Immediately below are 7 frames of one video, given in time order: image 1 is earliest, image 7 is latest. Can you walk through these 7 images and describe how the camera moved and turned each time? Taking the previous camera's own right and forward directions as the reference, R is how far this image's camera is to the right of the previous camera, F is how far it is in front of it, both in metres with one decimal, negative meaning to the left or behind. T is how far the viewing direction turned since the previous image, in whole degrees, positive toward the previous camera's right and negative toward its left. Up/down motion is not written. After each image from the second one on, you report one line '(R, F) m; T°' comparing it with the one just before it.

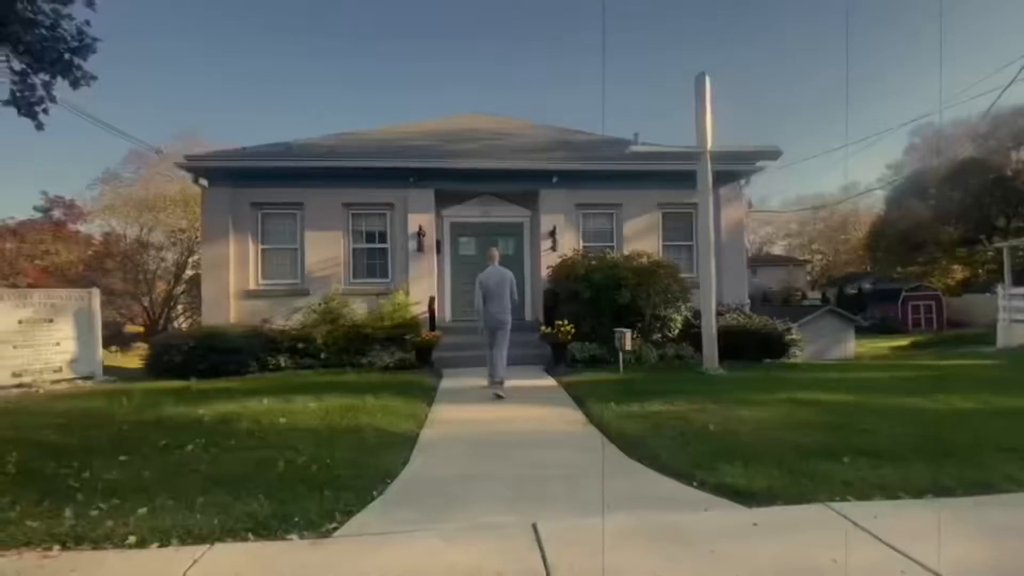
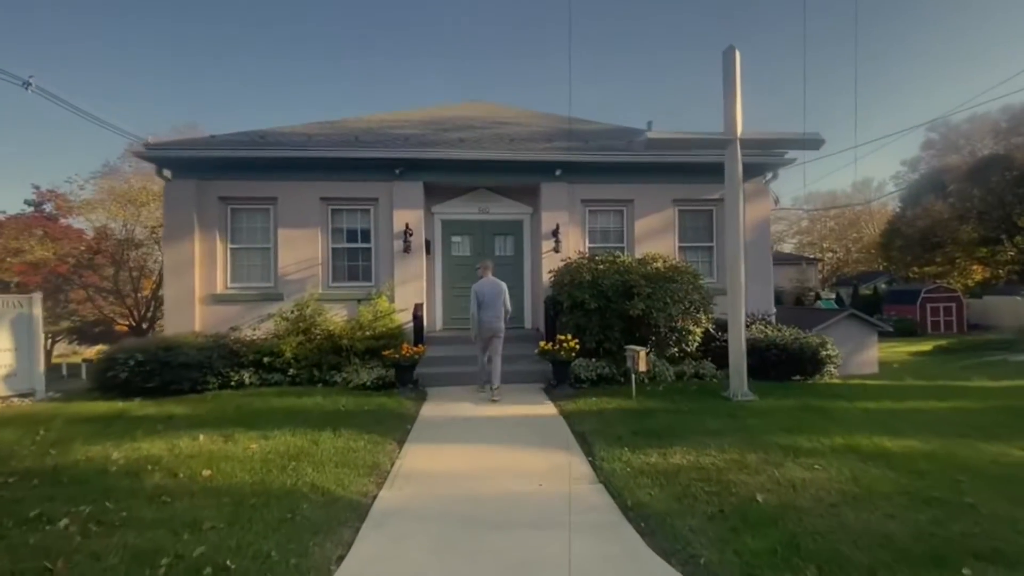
(+0.2, +1.3) m; -1°
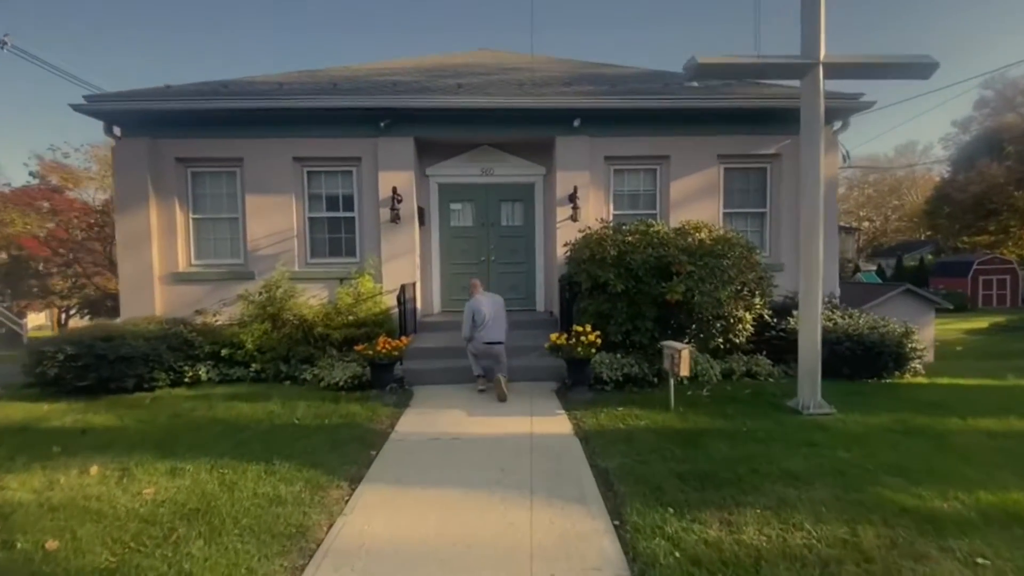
(+0.2, +1.8) m; -2°
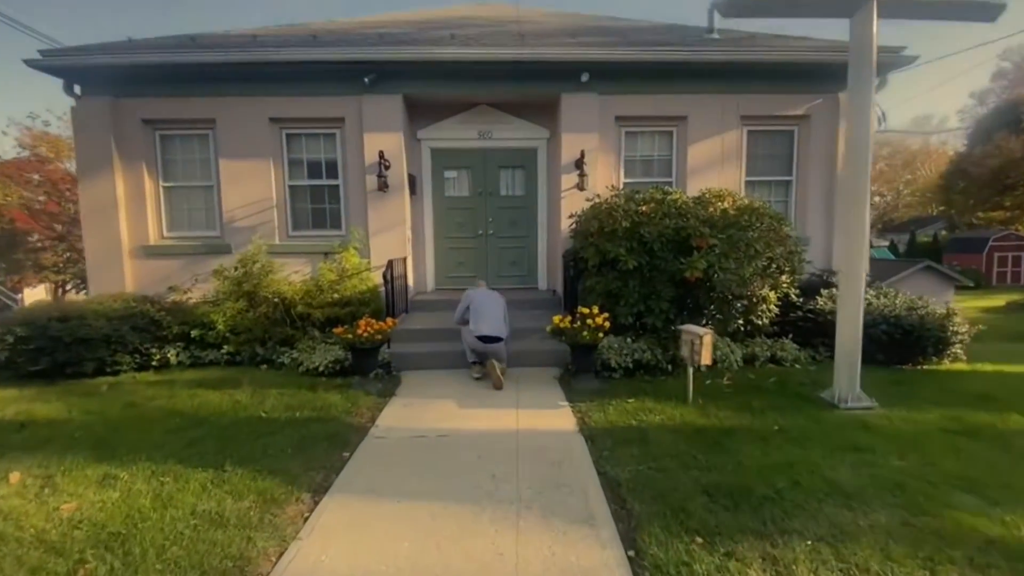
(+0.1, +0.8) m; 0°
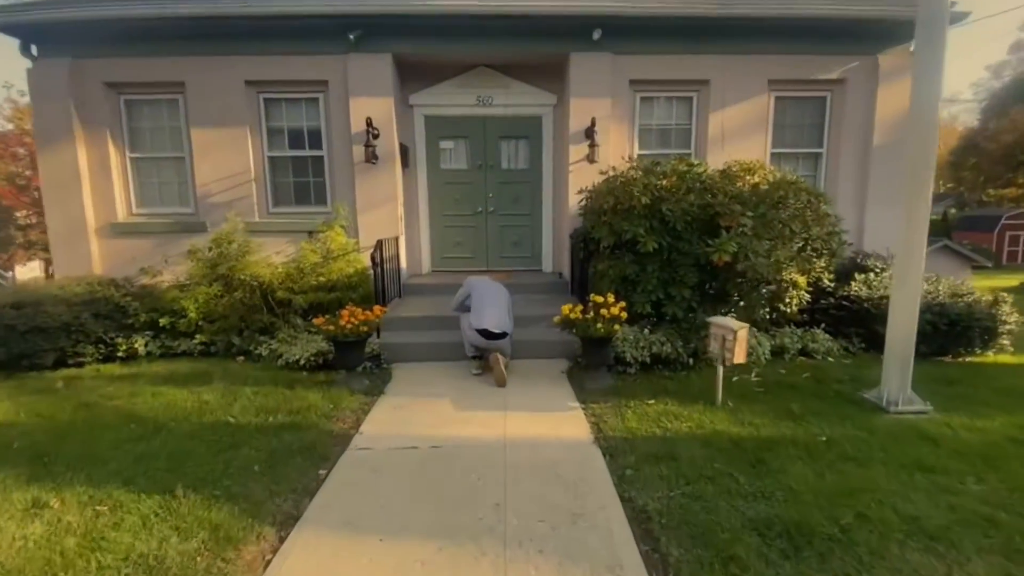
(0.0, +0.7) m; 0°
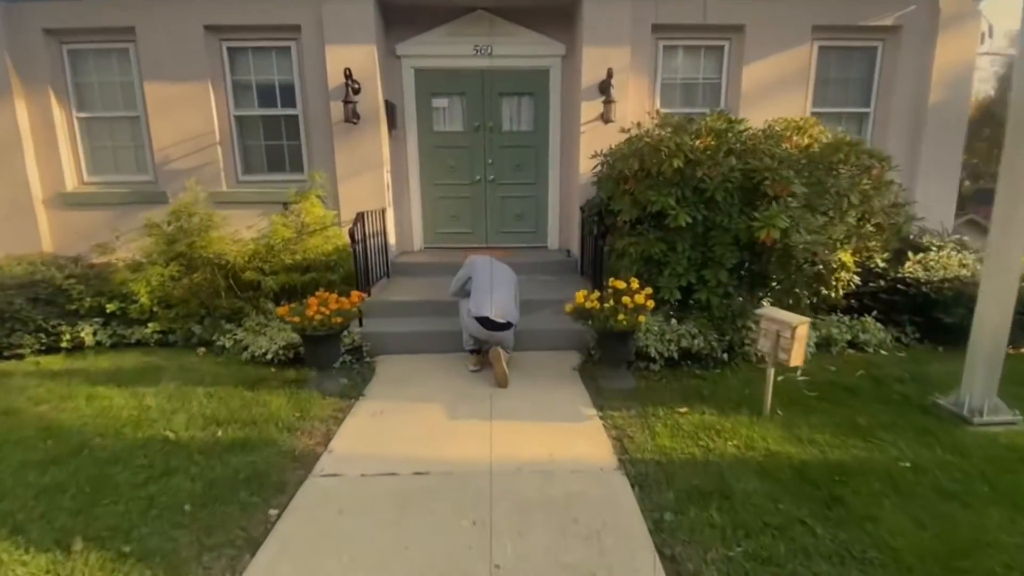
(0.0, +0.9) m; 0°
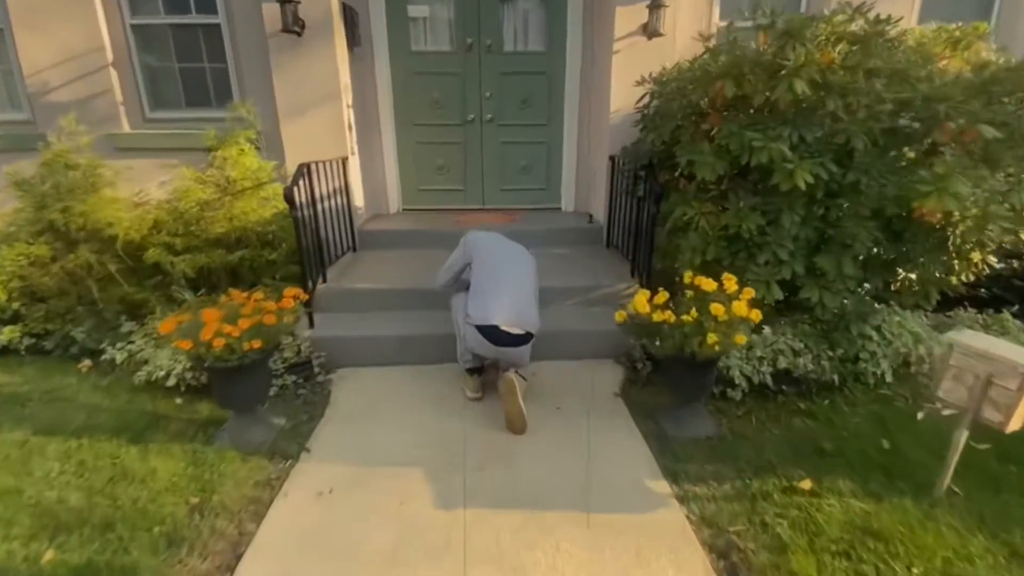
(-0.2, +1.5) m; +1°
